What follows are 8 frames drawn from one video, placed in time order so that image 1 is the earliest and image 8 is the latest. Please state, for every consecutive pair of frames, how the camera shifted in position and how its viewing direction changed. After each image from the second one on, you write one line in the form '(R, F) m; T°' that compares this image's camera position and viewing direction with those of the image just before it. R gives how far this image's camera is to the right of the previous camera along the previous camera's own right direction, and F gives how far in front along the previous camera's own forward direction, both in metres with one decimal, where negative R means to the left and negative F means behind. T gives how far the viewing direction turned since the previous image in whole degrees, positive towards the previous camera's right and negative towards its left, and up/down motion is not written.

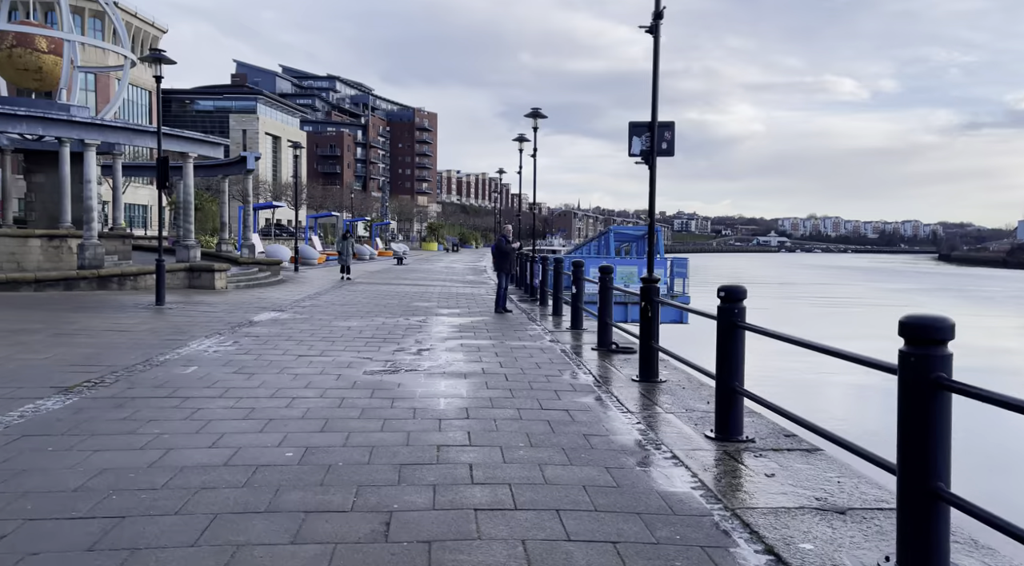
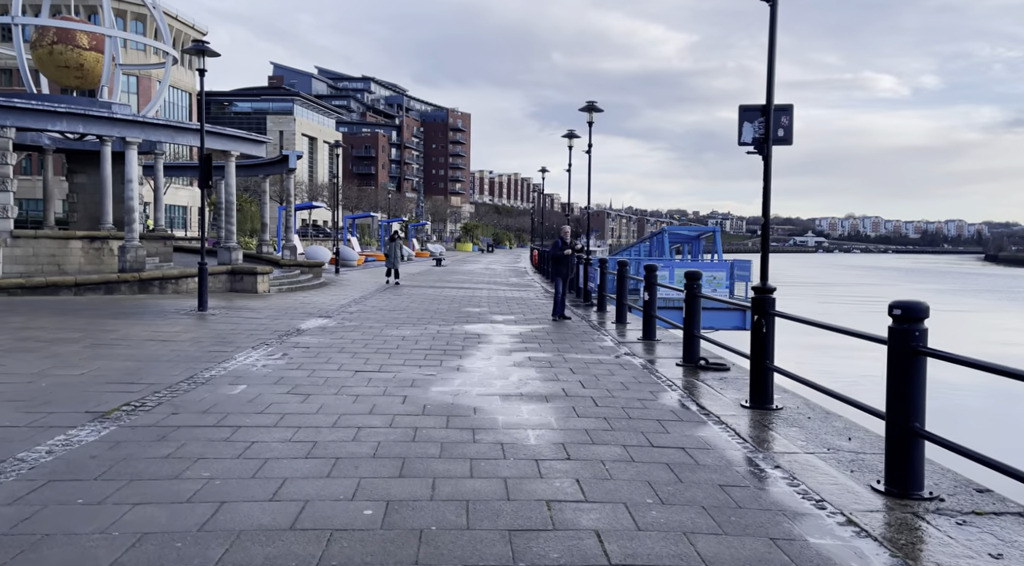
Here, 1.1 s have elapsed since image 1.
(-0.5, +1.0) m; -2°
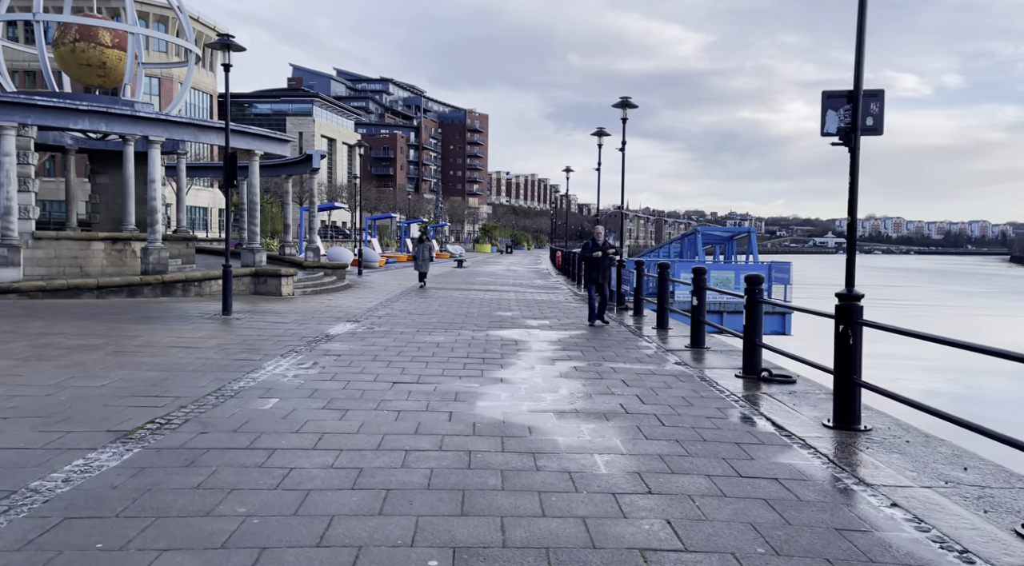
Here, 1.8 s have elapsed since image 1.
(-0.3, +0.6) m; -1°
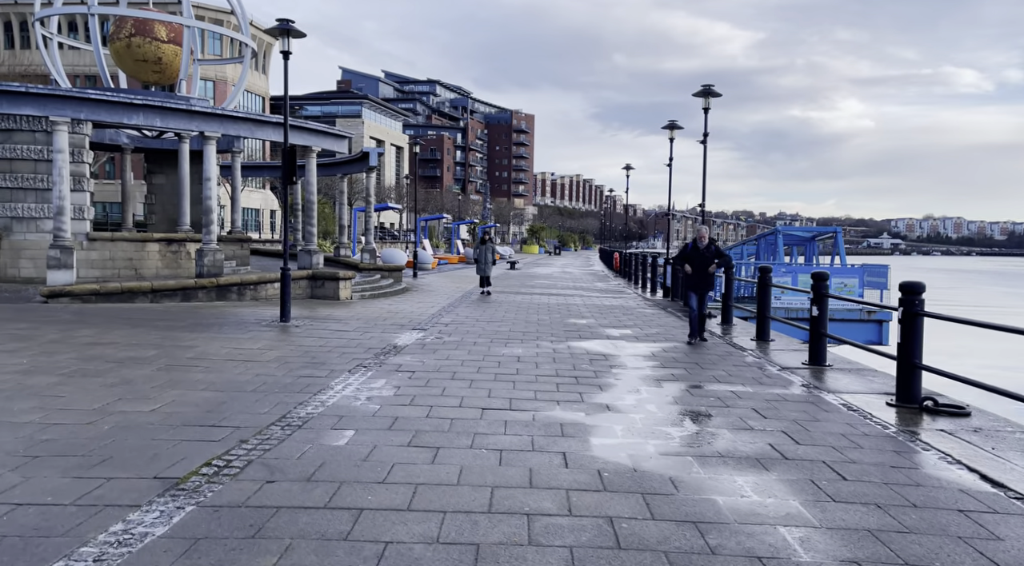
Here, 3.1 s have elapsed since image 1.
(-0.6, +1.2) m; -3°
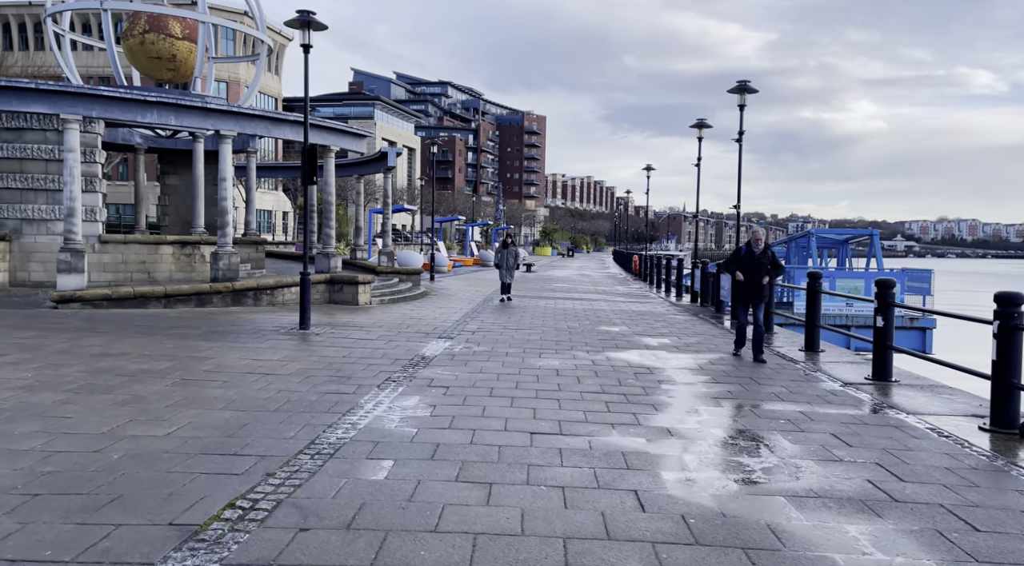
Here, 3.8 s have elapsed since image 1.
(-0.3, +0.7) m; -1°
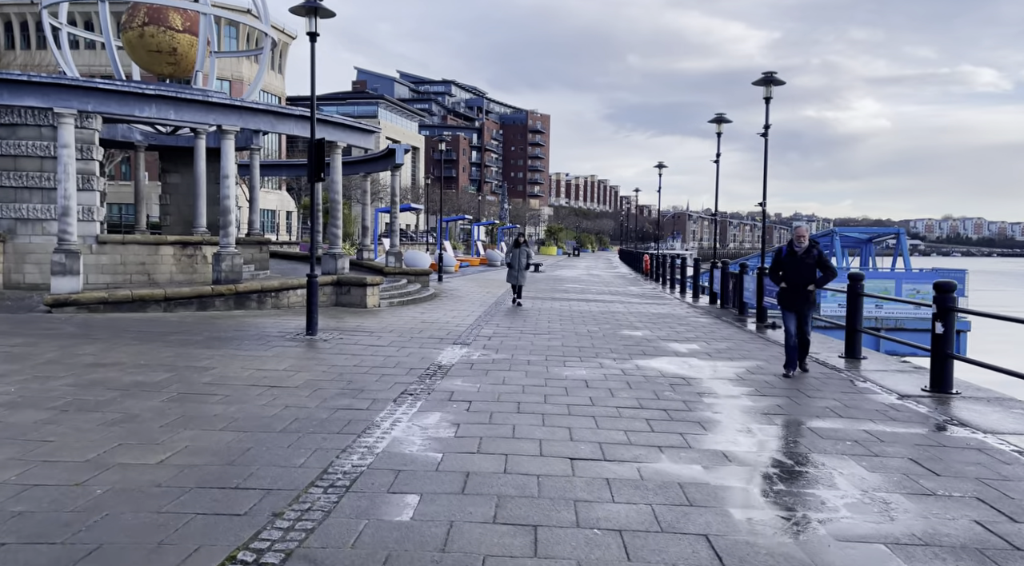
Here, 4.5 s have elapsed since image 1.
(-0.2, +0.7) m; 0°
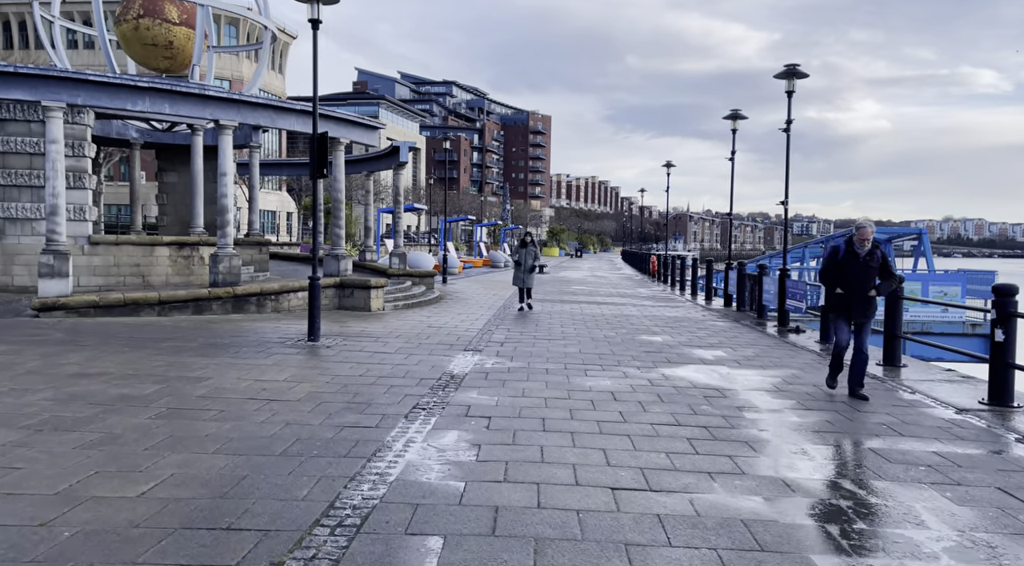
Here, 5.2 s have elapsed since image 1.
(-0.2, +0.7) m; 0°
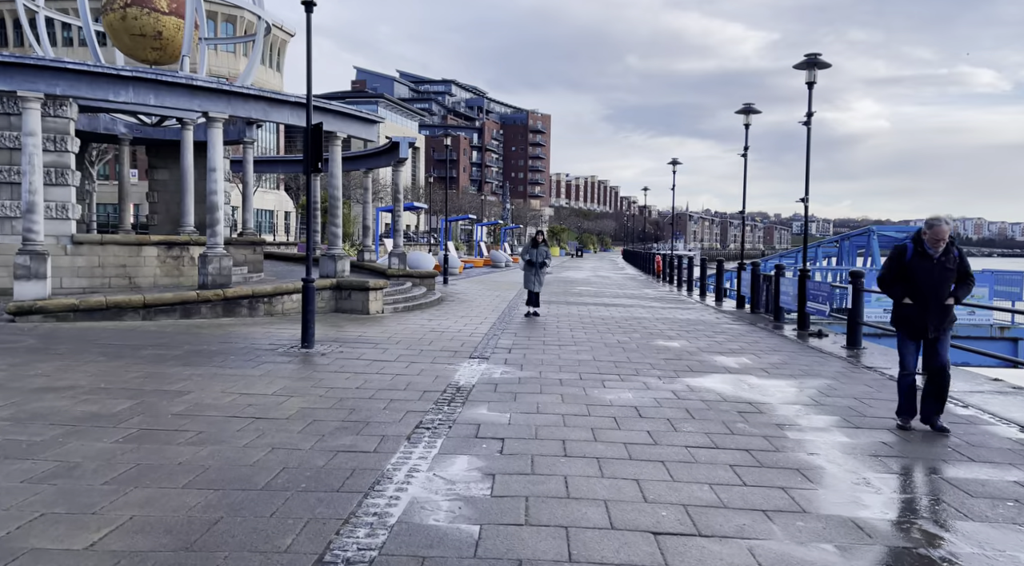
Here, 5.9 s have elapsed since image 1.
(-0.1, +0.8) m; 0°
